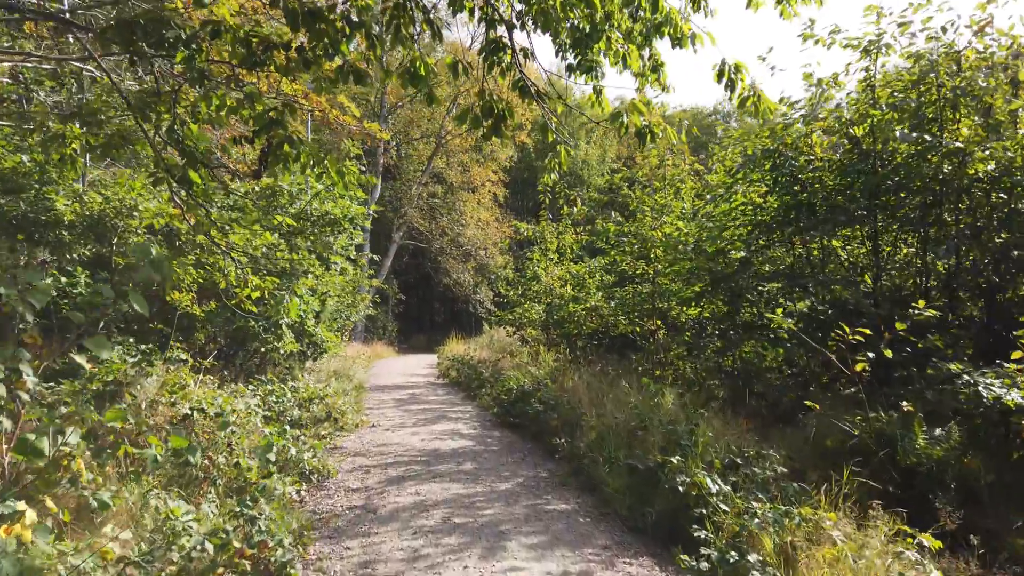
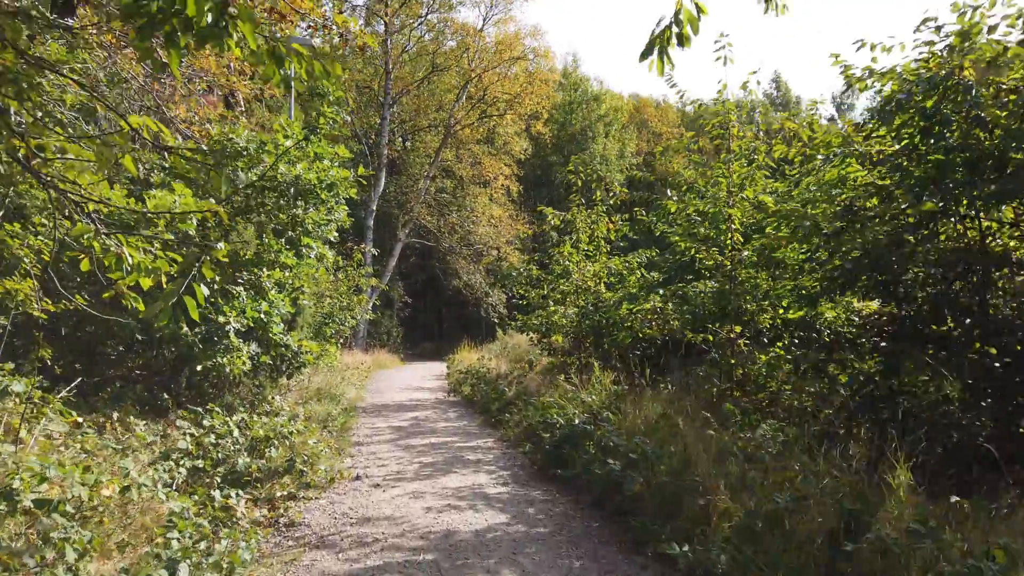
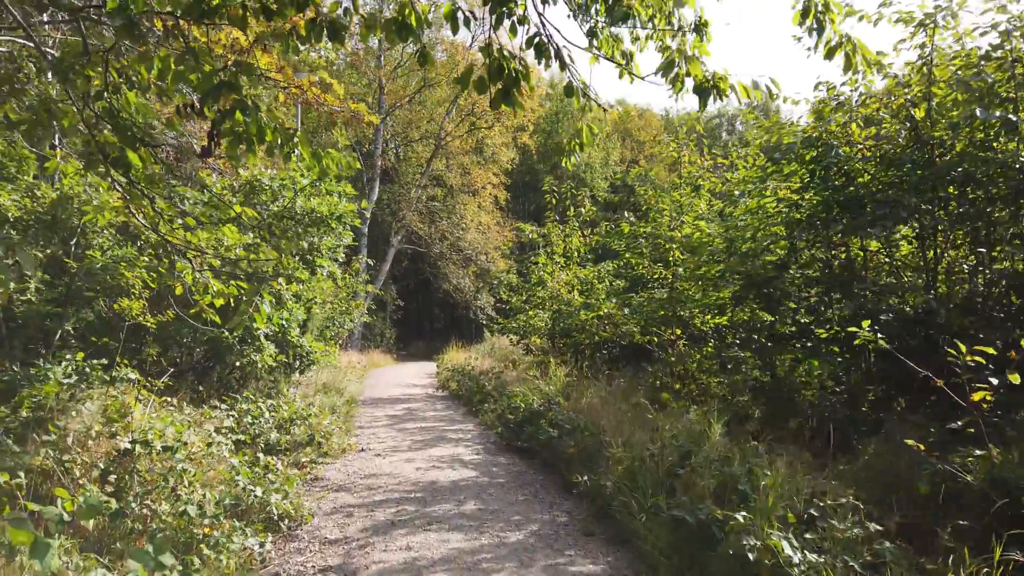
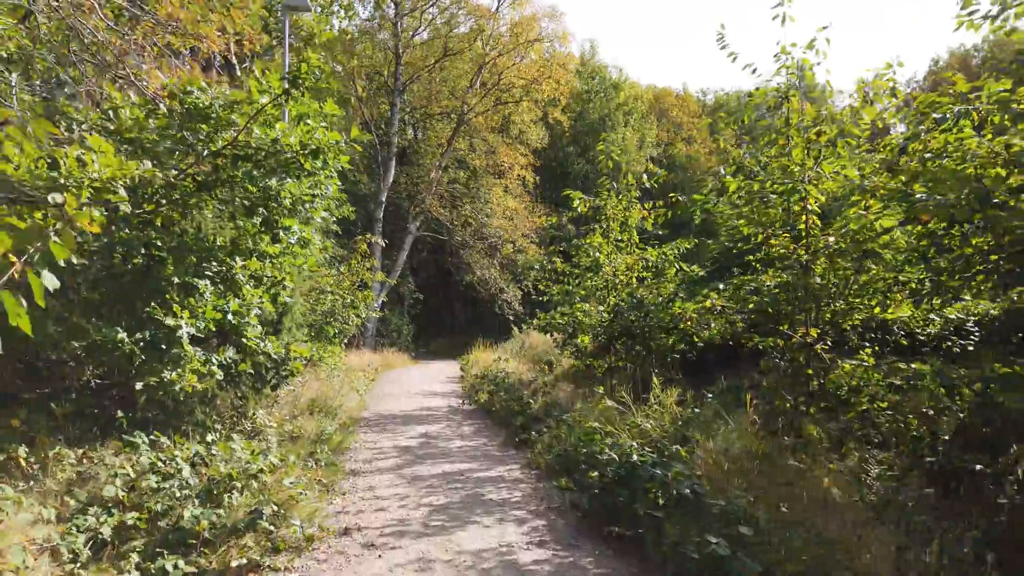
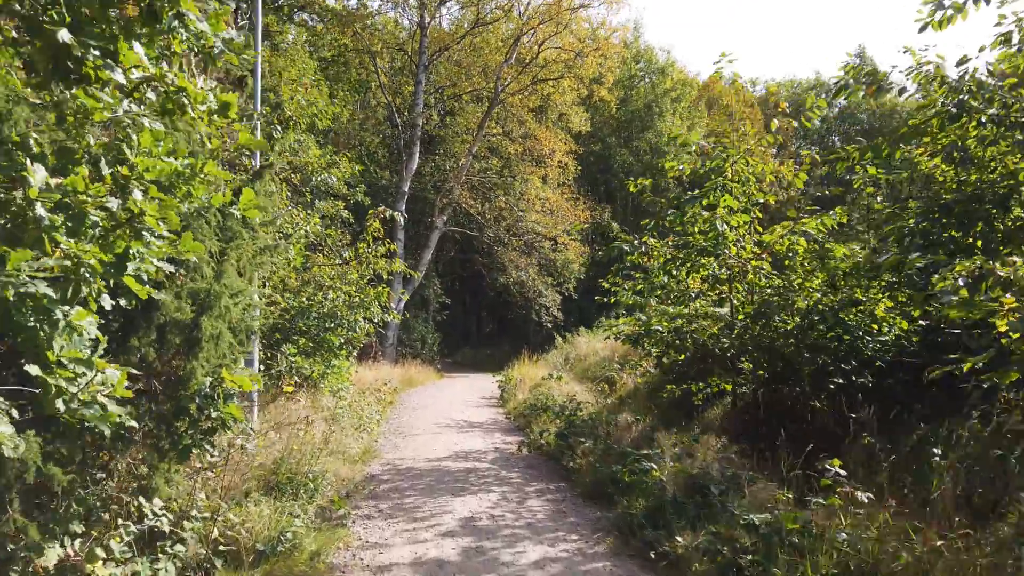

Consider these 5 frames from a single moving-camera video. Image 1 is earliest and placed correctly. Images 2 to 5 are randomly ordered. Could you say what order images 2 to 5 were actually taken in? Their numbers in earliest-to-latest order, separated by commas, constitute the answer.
3, 2, 4, 5
